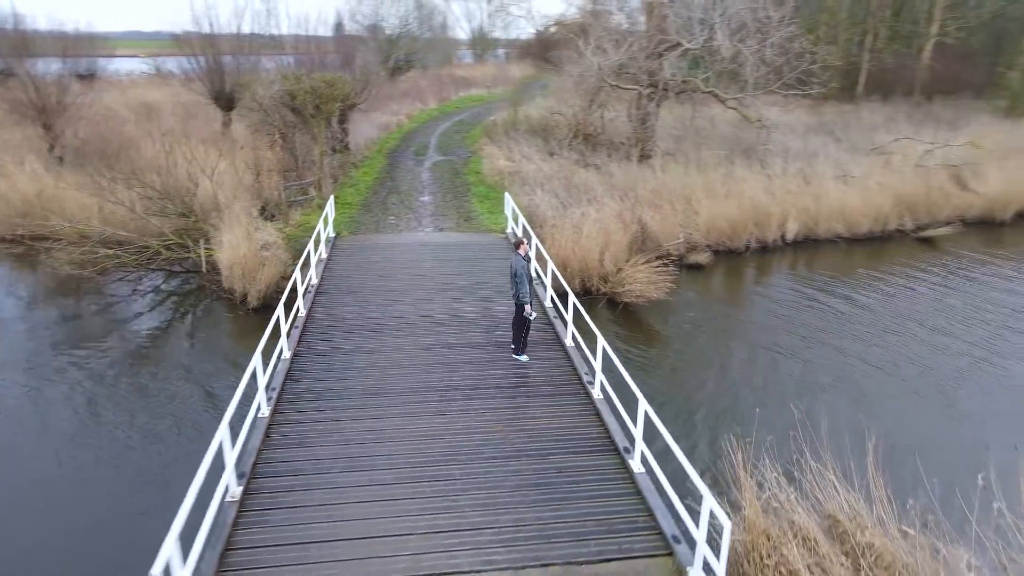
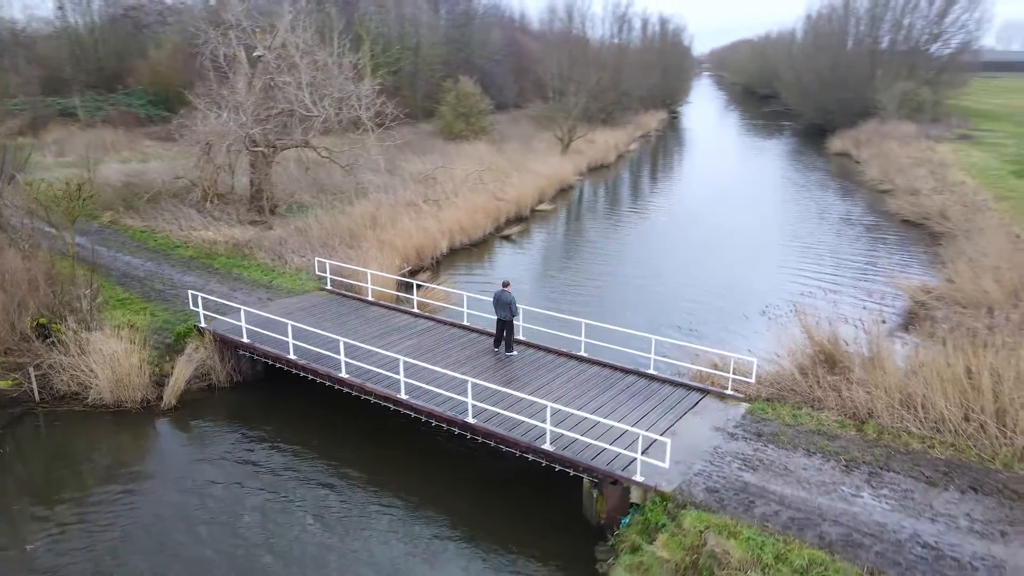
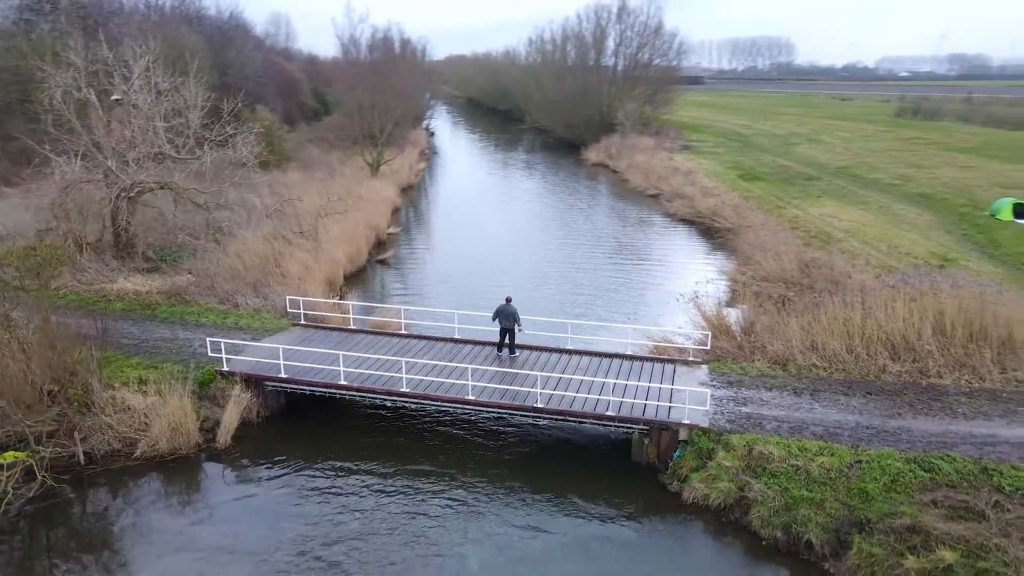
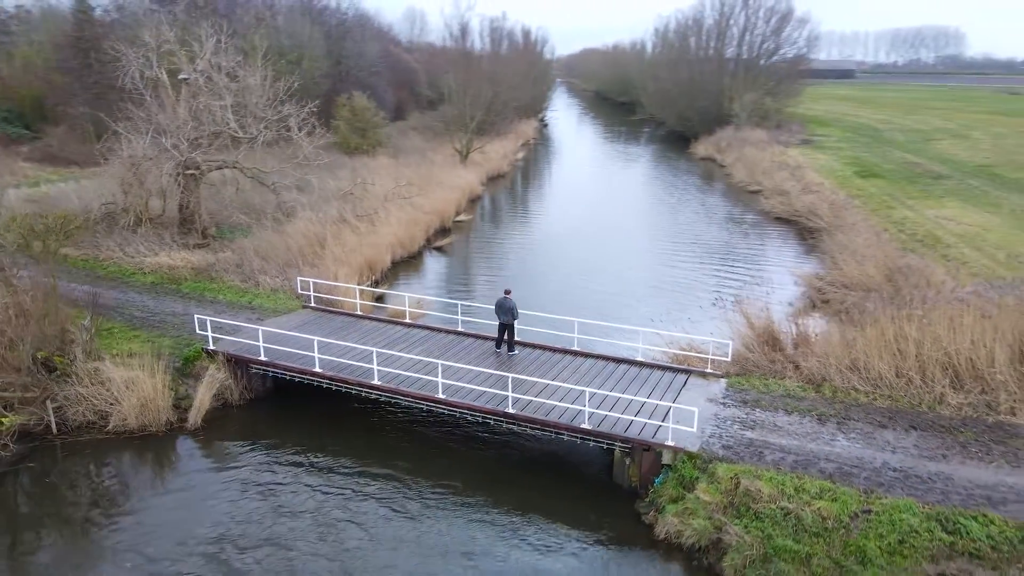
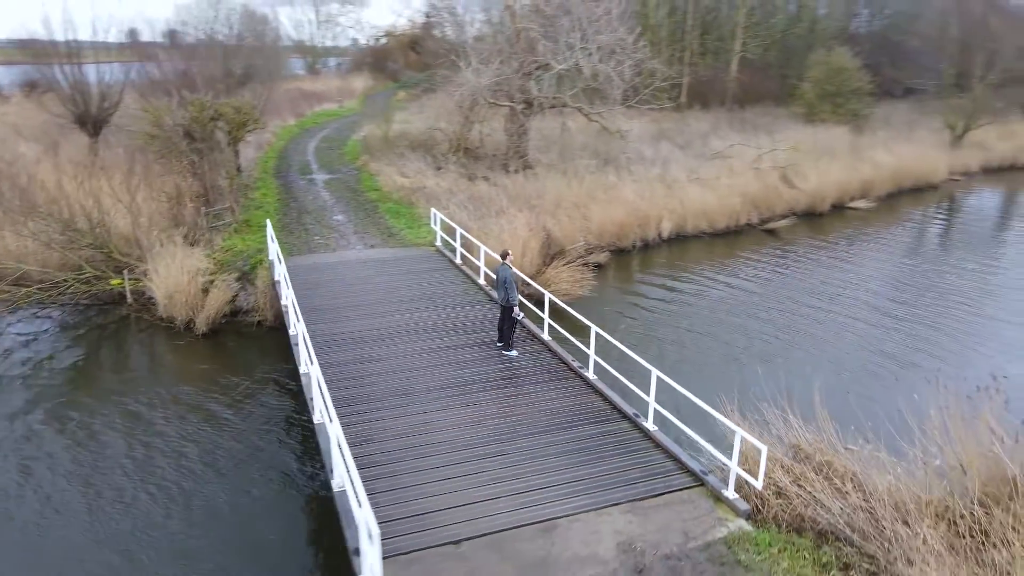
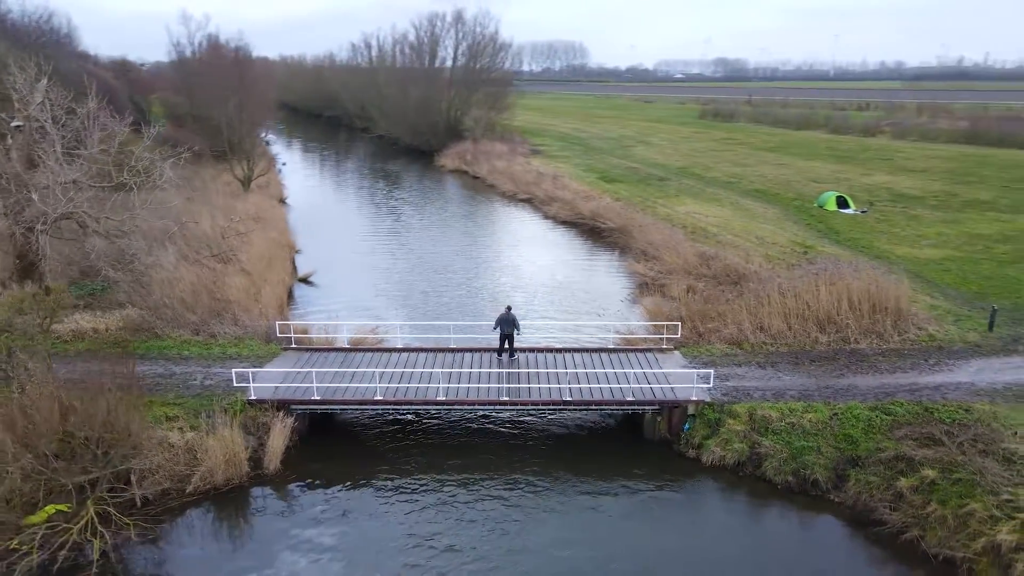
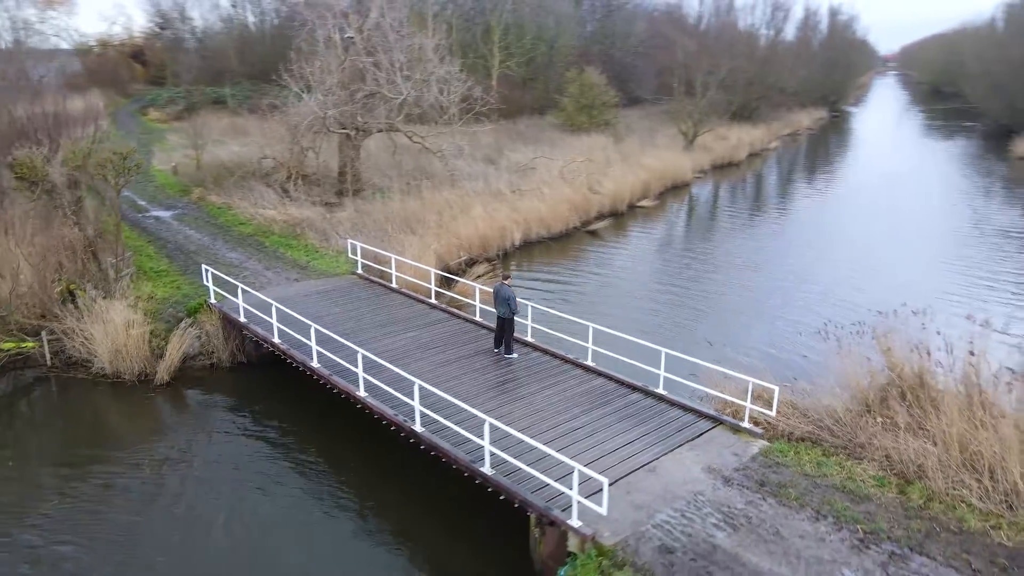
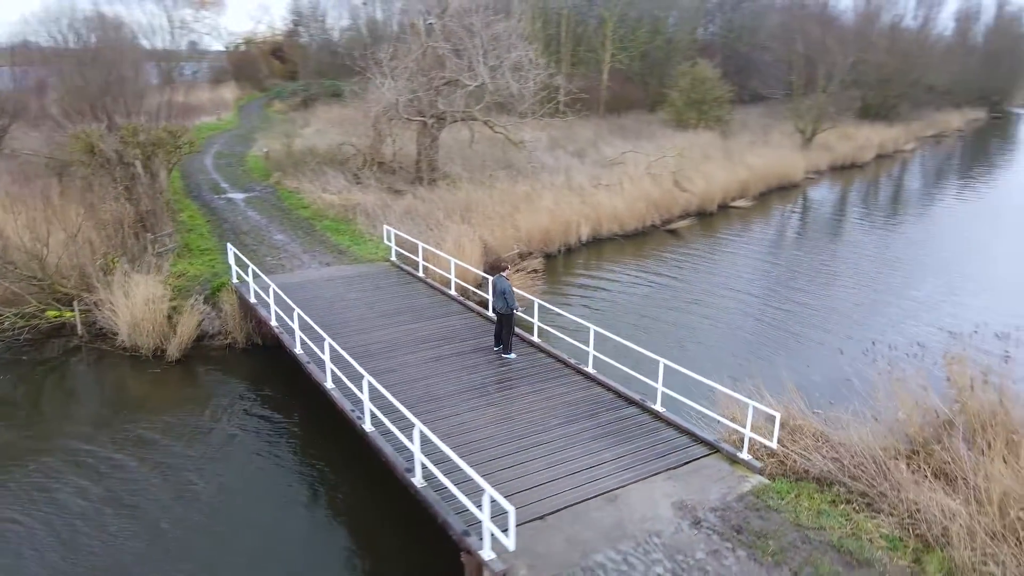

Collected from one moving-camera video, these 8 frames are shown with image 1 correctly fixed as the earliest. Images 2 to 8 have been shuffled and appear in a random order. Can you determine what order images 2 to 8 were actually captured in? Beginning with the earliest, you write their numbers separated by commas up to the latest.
5, 8, 7, 2, 4, 3, 6
